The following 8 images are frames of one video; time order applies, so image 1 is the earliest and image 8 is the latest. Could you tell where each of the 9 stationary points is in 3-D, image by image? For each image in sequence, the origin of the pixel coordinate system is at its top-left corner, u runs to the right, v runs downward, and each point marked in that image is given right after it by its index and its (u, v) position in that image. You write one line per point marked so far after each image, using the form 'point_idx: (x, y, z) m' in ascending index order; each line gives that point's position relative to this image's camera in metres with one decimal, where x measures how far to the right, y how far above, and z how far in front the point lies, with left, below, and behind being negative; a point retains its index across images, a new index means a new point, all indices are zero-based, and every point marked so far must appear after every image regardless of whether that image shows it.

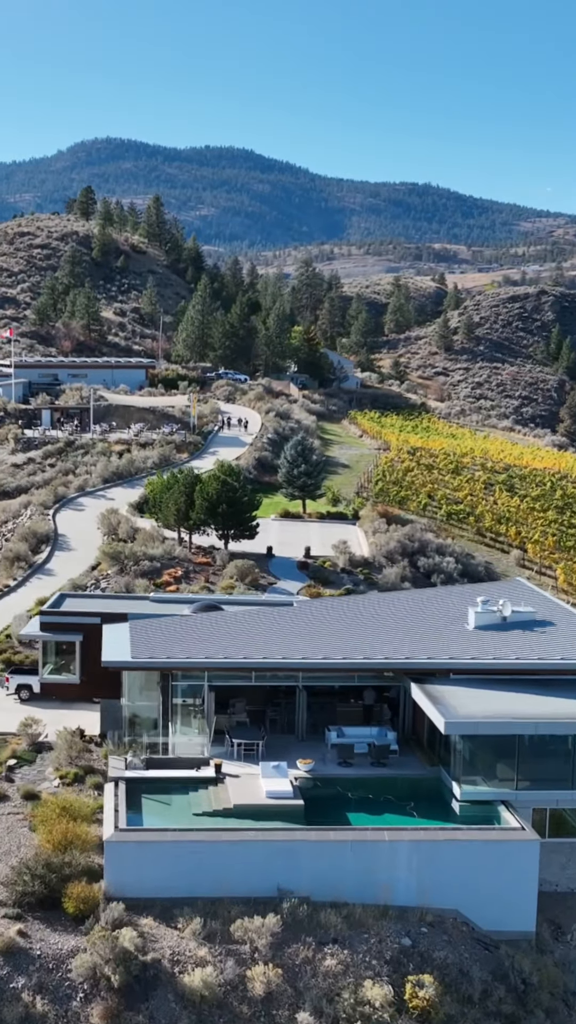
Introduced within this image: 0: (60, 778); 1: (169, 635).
0: (-3.7, -4.3, +18.5) m
1: (-2.0, -2.1, +19.5) m
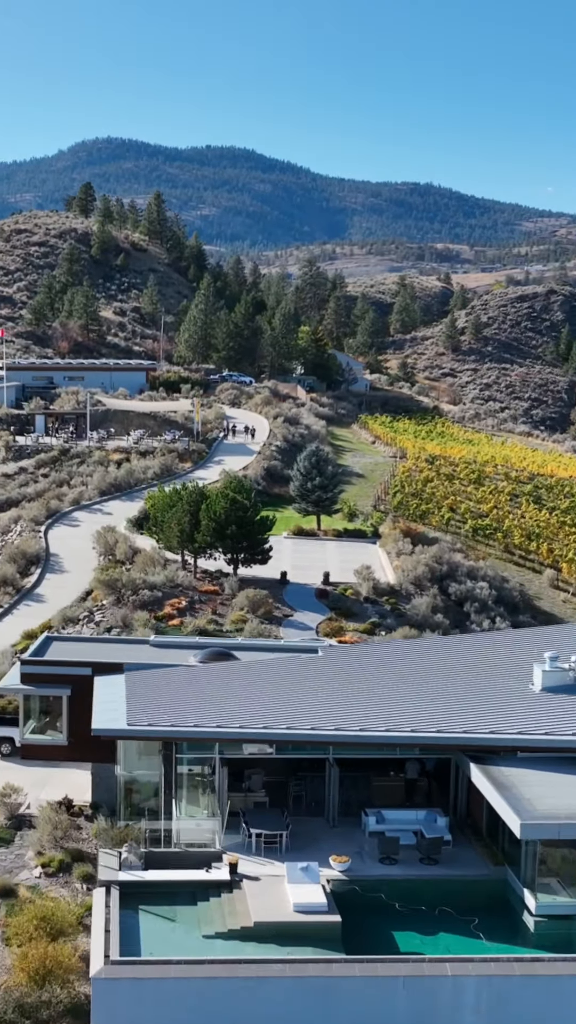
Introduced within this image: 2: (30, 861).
0: (-3.3, -4.8, +15.4) m
1: (-1.7, -2.6, +16.5) m
2: (-3.6, -4.8, +15.8) m
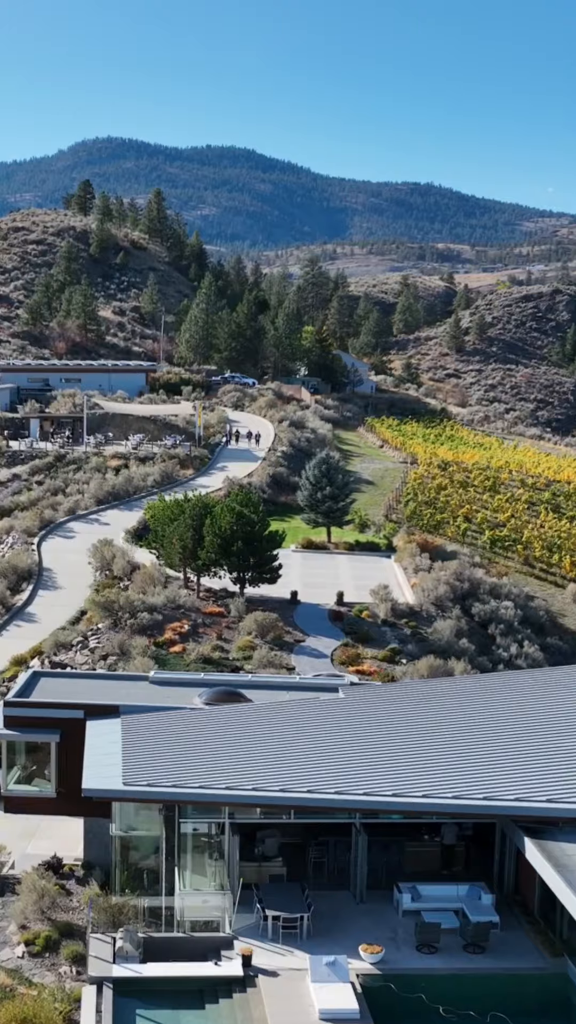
0: (-3.1, -5.1, +13.5) m
1: (-1.4, -2.9, +14.5) m
2: (-3.3, -5.1, +13.8) m
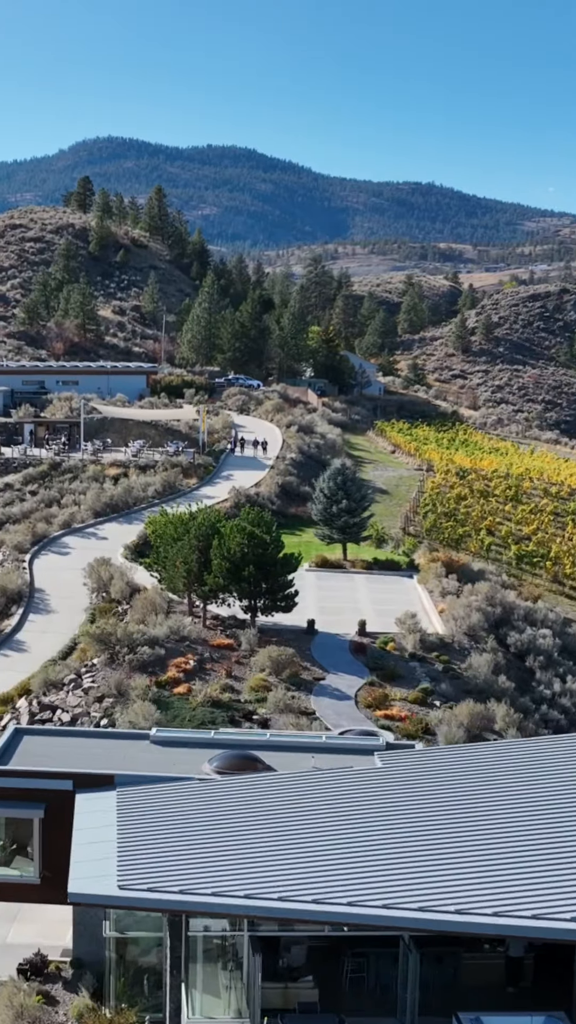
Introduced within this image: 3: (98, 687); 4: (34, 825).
0: (-2.8, -5.4, +11.0) m
1: (-1.1, -3.3, +12.1) m
2: (-3.0, -5.5, +11.4) m
3: (-3.2, -2.9, +19.3) m
4: (-2.9, -3.6, +13.1) m
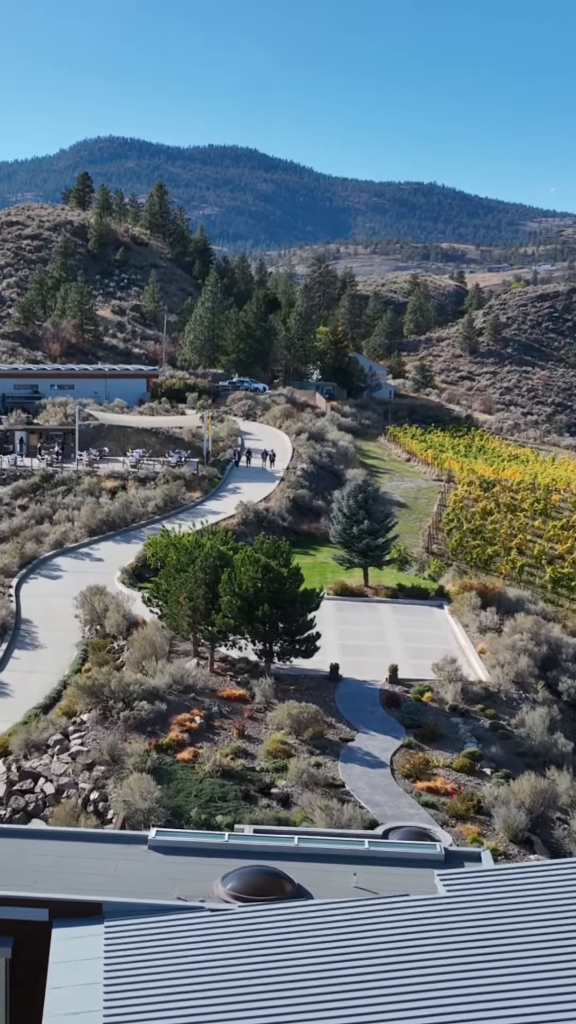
0: (-2.5, -5.9, +8.1) m
1: (-0.8, -3.7, +9.2) m
2: (-2.7, -6.0, +8.5) m
3: (-2.9, -3.4, +16.4) m
4: (-2.6, -4.1, +10.2) m
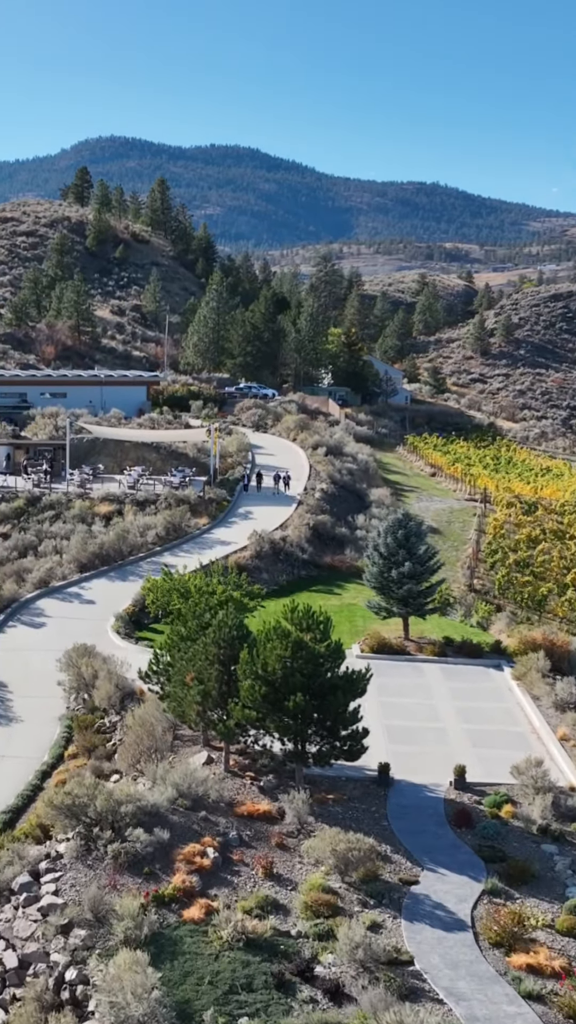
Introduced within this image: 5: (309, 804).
0: (-2.0, -6.7, +3.9) m
1: (-0.3, -4.5, +5.0) m
2: (-2.2, -6.7, +4.3) m
3: (-2.4, -4.1, +12.2) m
4: (-2.1, -4.8, +6.0) m
5: (+0.2, -3.5, +14.2) m
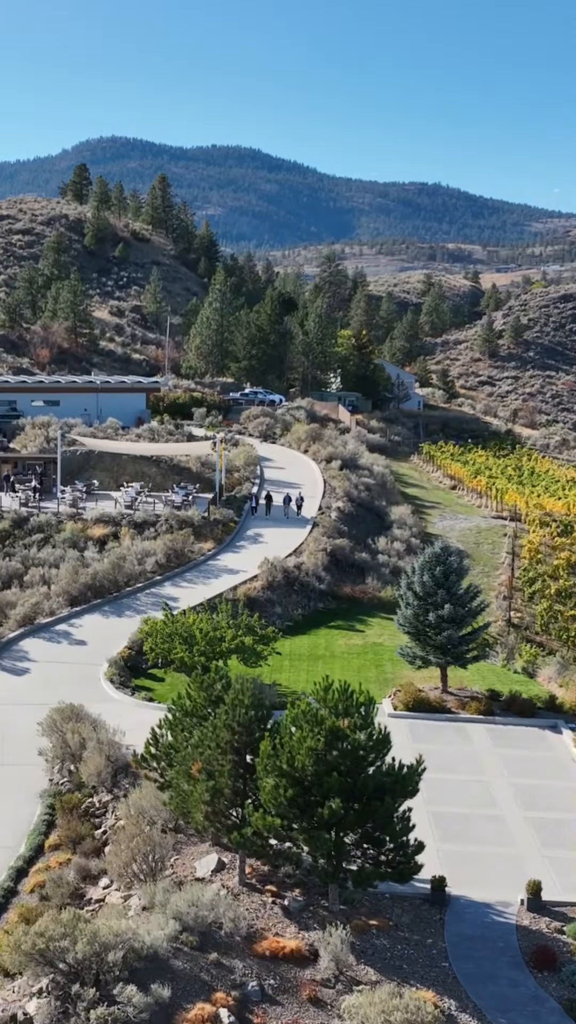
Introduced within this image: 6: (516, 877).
0: (-1.7, -7.2, +0.9) m
1: (0.0, -5.0, +2.0) m
2: (-1.9, -7.2, +1.3) m
3: (-2.1, -4.7, +9.2) m
4: (-1.8, -5.3, +3.0) m
5: (+0.6, -4.0, +11.2) m
6: (+2.5, -3.9, +12.8) m
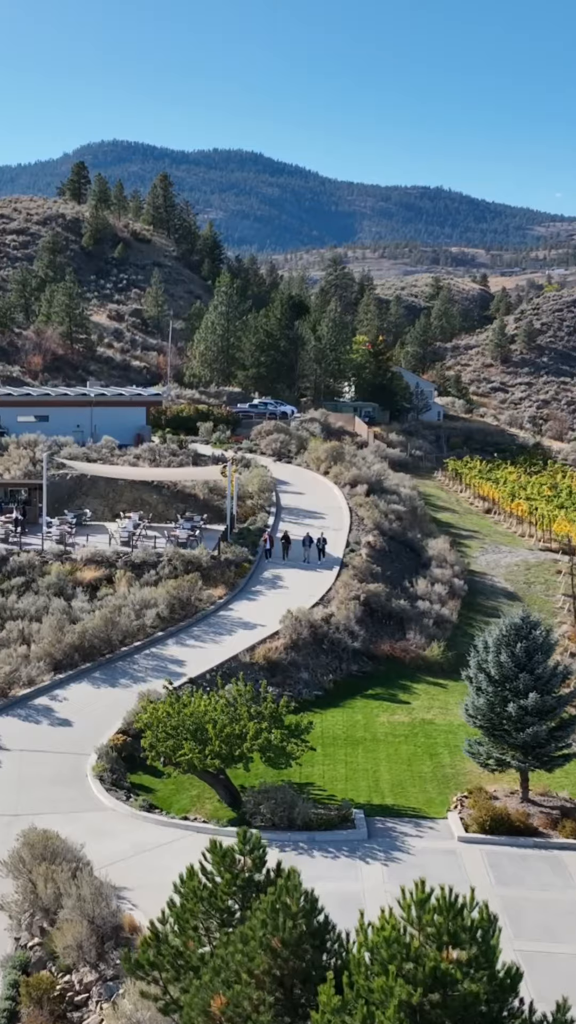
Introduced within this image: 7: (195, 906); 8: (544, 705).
0: (-1.2, -7.9, -3.2) m
1: (+0.5, -5.7, -2.2) m
2: (-1.4, -7.9, -2.9) m
3: (-1.6, -5.4, +5.1) m
4: (-1.3, -6.0, -1.1) m
5: (+1.0, -4.8, +7.0) m
6: (+3.0, -4.7, +8.6) m
7: (-0.7, -3.0, +9.0) m
8: (+3.3, -2.5, +14.4) m
